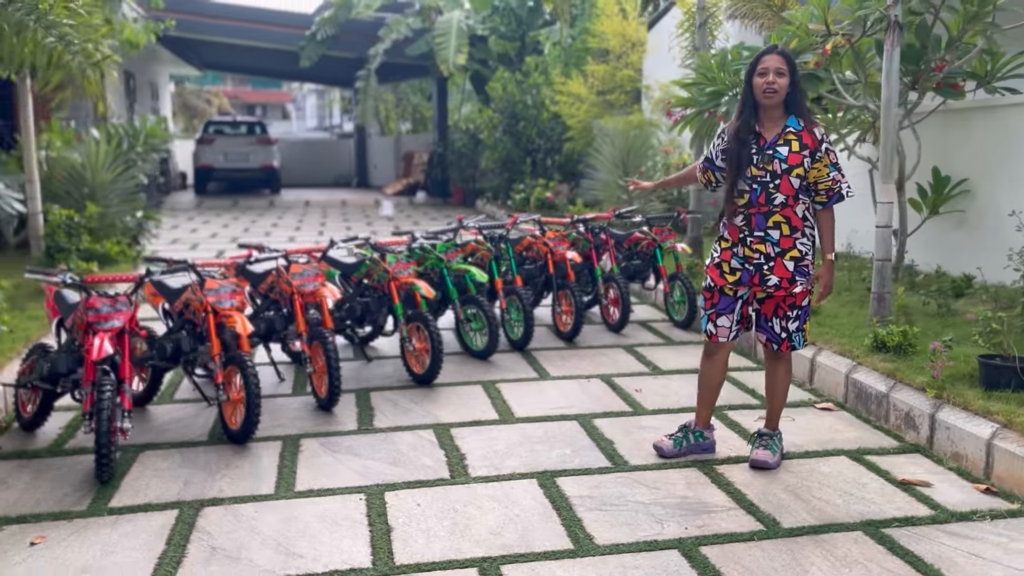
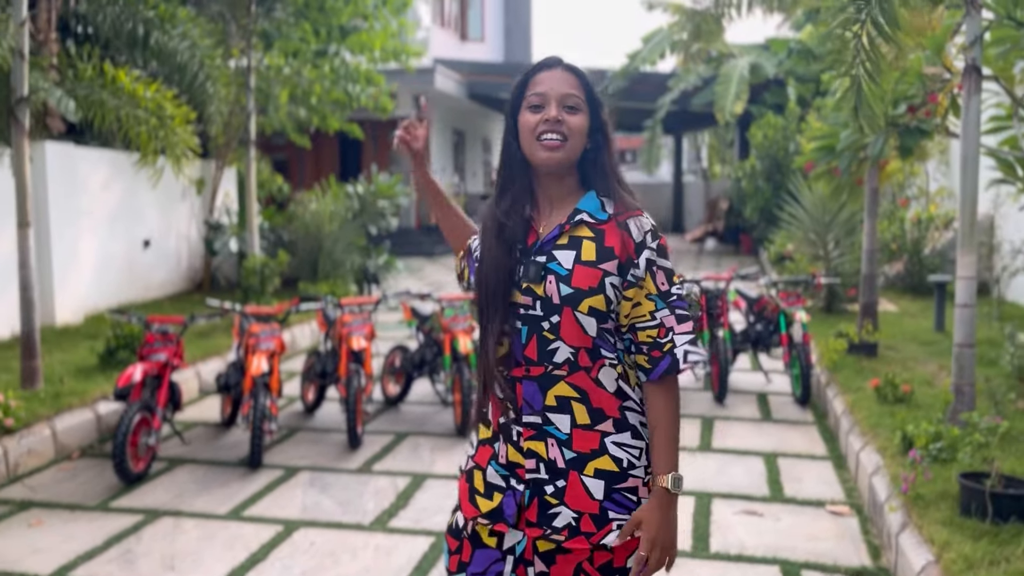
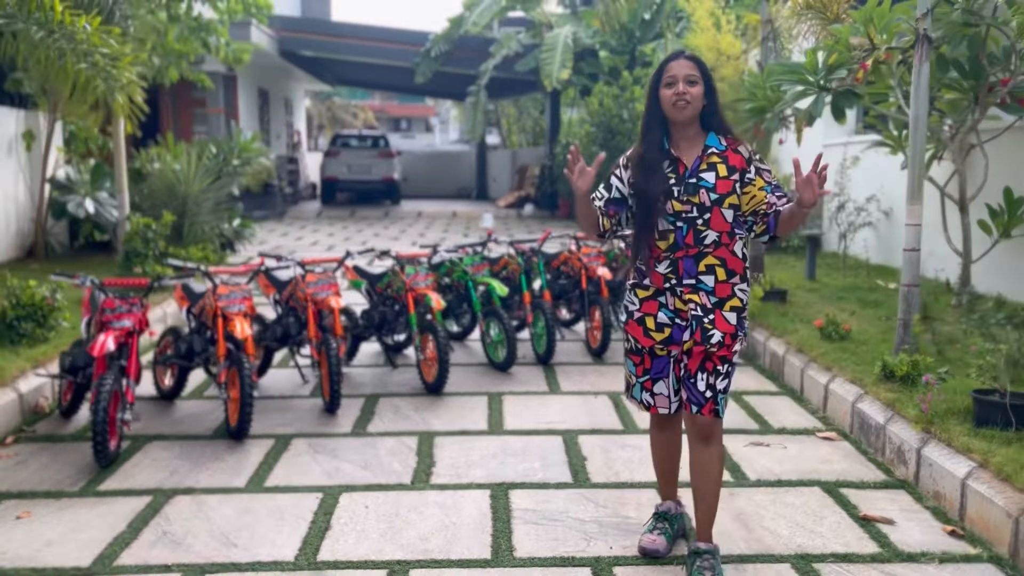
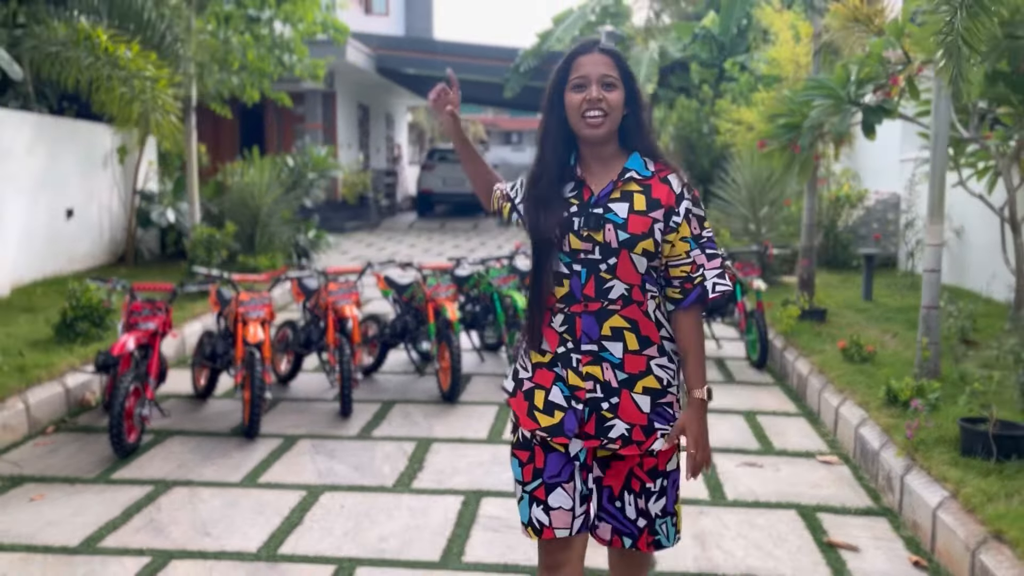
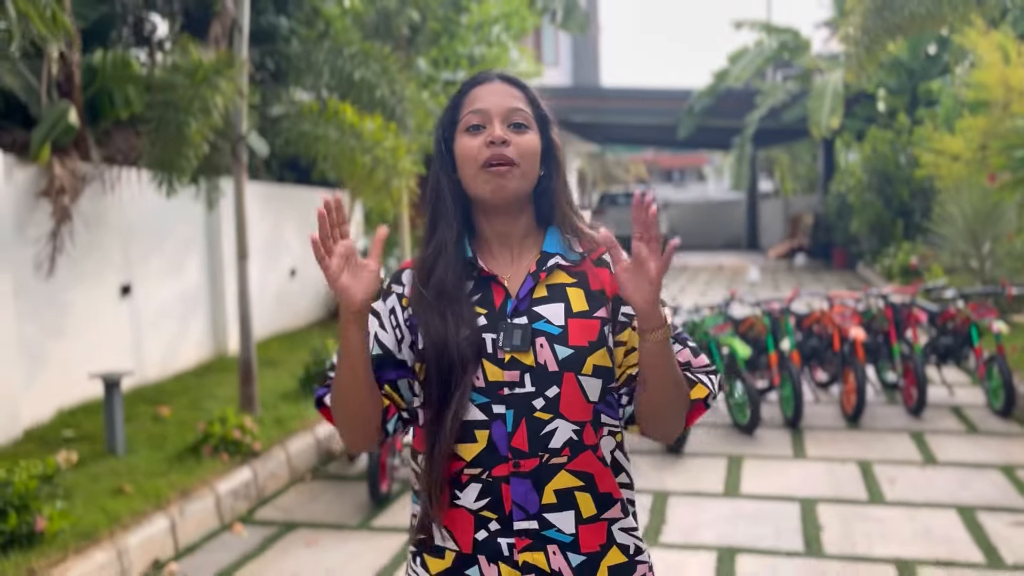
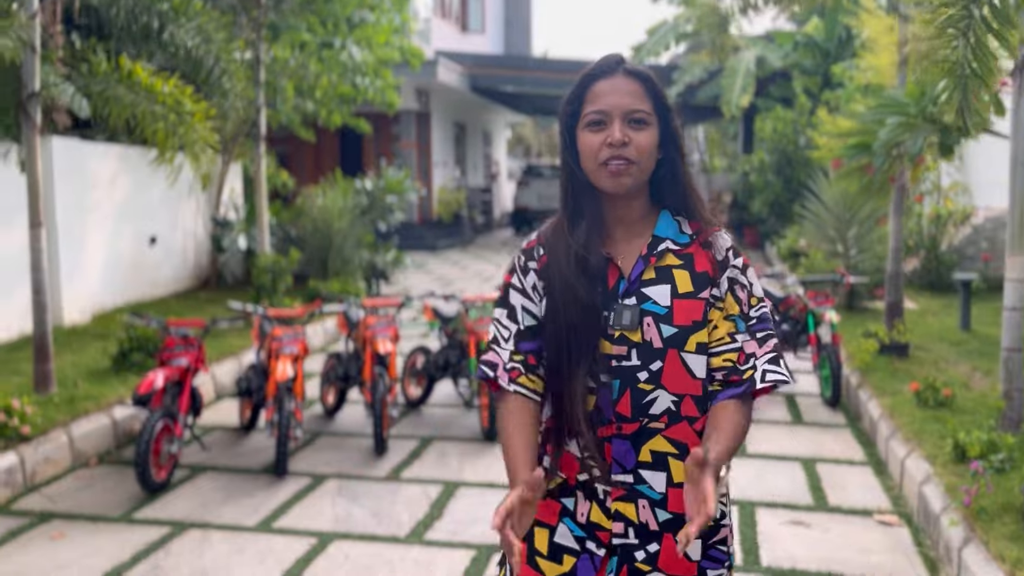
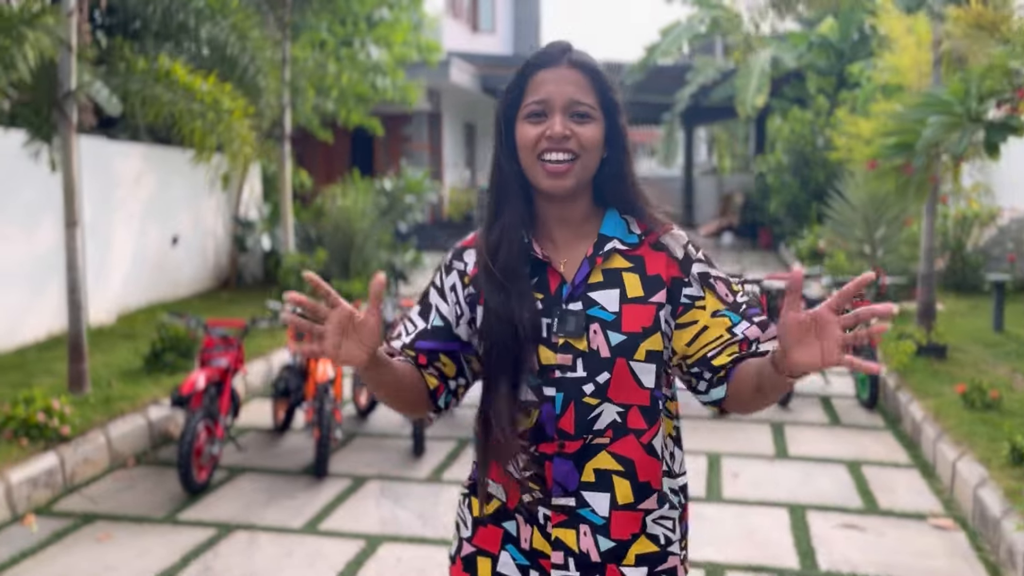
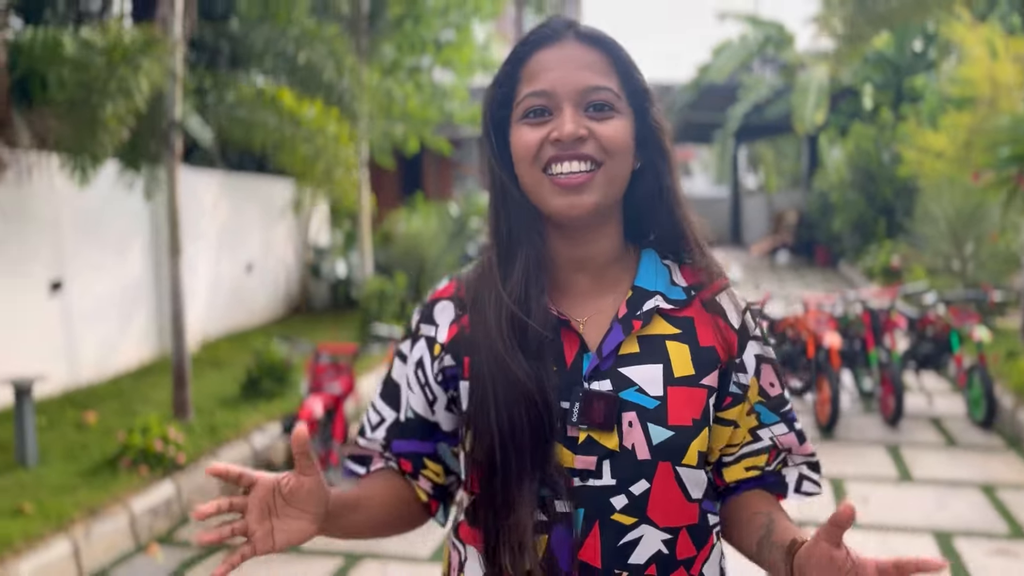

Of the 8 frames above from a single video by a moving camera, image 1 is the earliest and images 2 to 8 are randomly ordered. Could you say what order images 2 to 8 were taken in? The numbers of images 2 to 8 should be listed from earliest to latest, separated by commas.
3, 4, 2, 6, 7, 8, 5
